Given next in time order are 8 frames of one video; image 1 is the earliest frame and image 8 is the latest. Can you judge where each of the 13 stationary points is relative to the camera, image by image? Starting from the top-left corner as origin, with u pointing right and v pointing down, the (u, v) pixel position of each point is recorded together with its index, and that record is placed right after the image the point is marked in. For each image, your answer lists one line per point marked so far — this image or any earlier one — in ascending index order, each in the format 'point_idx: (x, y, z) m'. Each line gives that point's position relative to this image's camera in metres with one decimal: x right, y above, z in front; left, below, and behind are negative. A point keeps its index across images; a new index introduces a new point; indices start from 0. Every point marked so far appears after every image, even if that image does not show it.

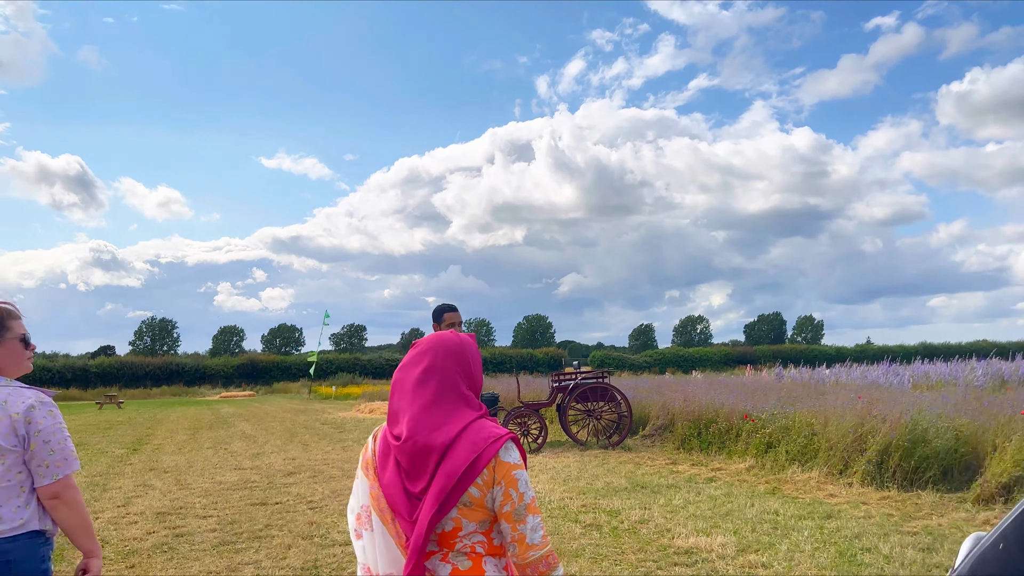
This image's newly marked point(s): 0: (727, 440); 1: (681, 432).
0: (+2.6, -1.8, +9.3) m
1: (+2.1, -1.8, +9.9) m
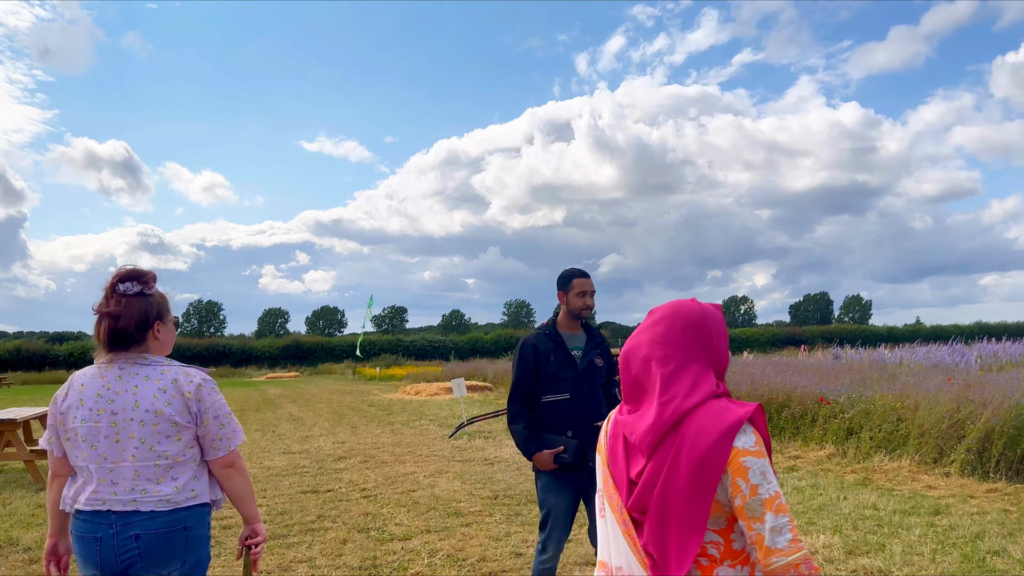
0: (+3.2, -1.5, +8.7) m
1: (+2.8, -1.5, +9.3) m
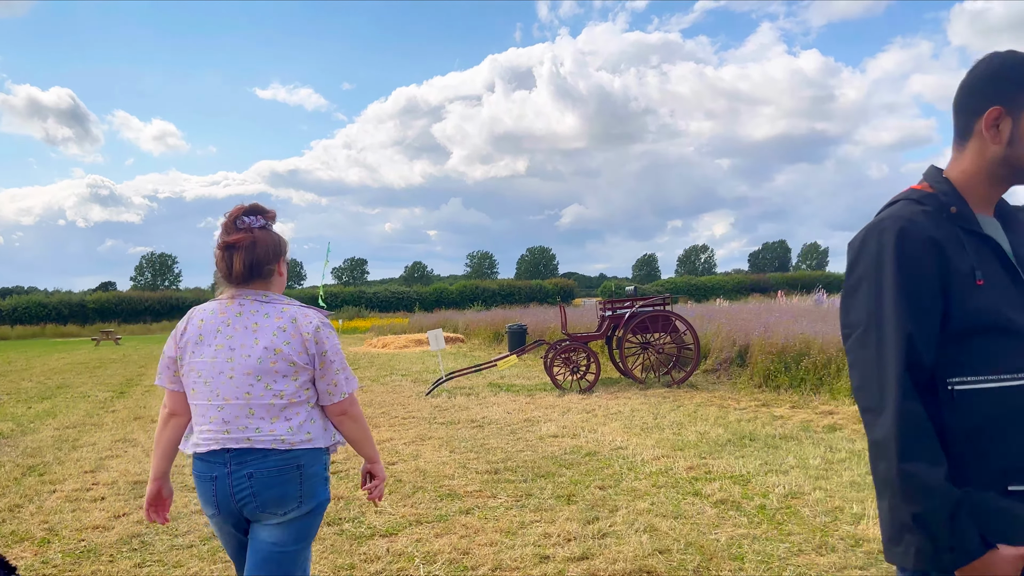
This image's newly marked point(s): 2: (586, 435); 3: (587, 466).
0: (+3.1, -0.8, +7.7) m
1: (+2.7, -0.8, +8.4) m
2: (+0.6, -1.1, +6.1) m
3: (+0.5, -1.1, +5.1) m
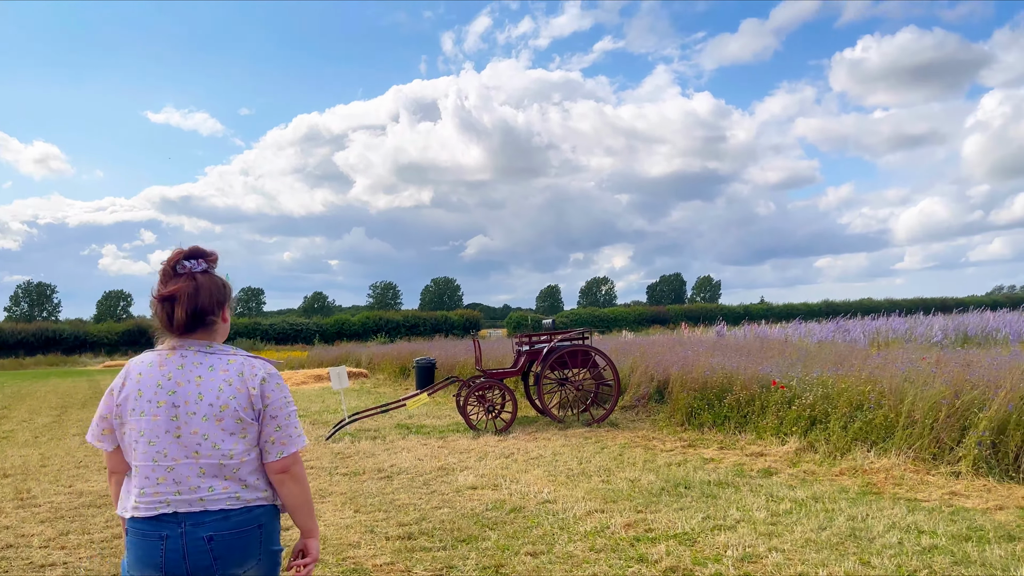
0: (+2.3, -1.2, +7.5) m
1: (+1.8, -1.2, +8.0) m
2: (0.0, -1.4, +5.5) m
3: (0.0, -1.3, +4.5) m
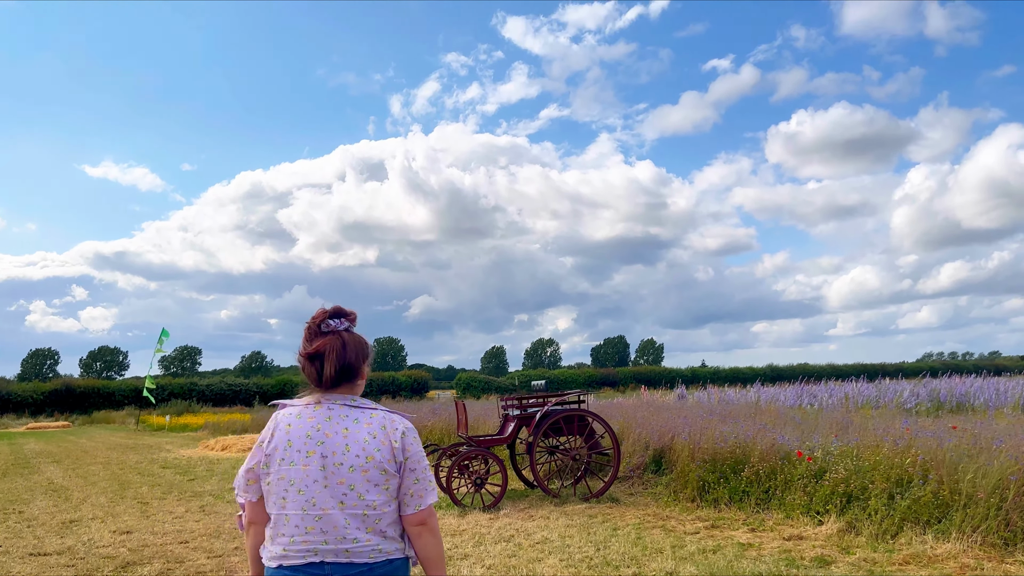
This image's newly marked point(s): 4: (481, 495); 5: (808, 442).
0: (+2.2, -1.7, +6.8) m
1: (+1.7, -1.7, +7.3) m
2: (+0.1, -1.7, +4.7) m
3: (+0.2, -1.6, +3.6) m
4: (-0.3, -2.1, +7.8) m
5: (+2.7, -1.4, +7.3) m
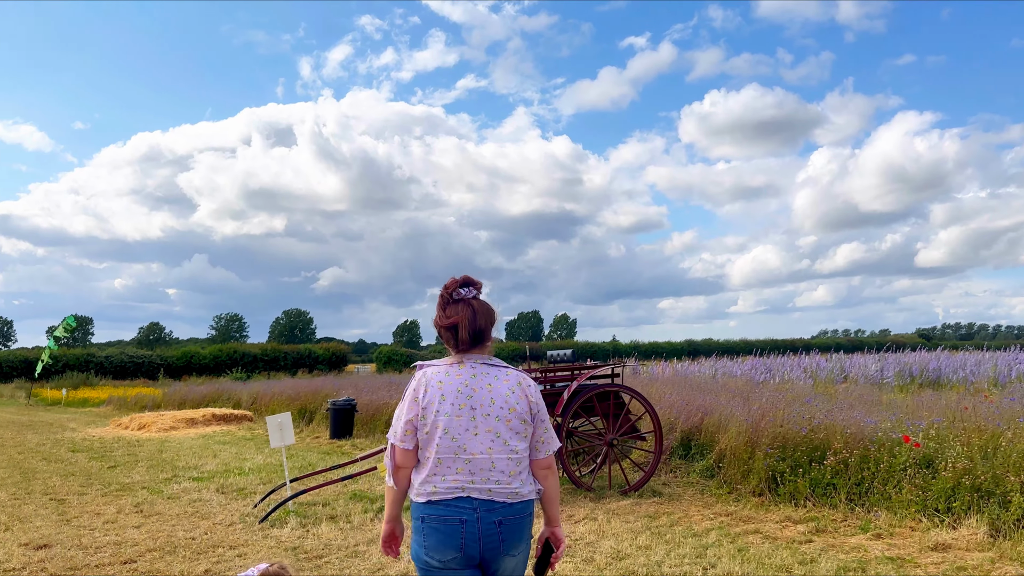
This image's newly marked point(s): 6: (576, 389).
0: (+2.5, -1.3, +5.6) m
1: (+1.9, -1.4, +6.1) m
2: (+0.6, -1.4, +3.3) m
3: (+0.8, -1.3, +2.3) m
4: (-0.1, -1.6, +6.4) m
5: (+3.0, -1.1, +6.2) m
6: (+0.5, -0.8, +6.5) m
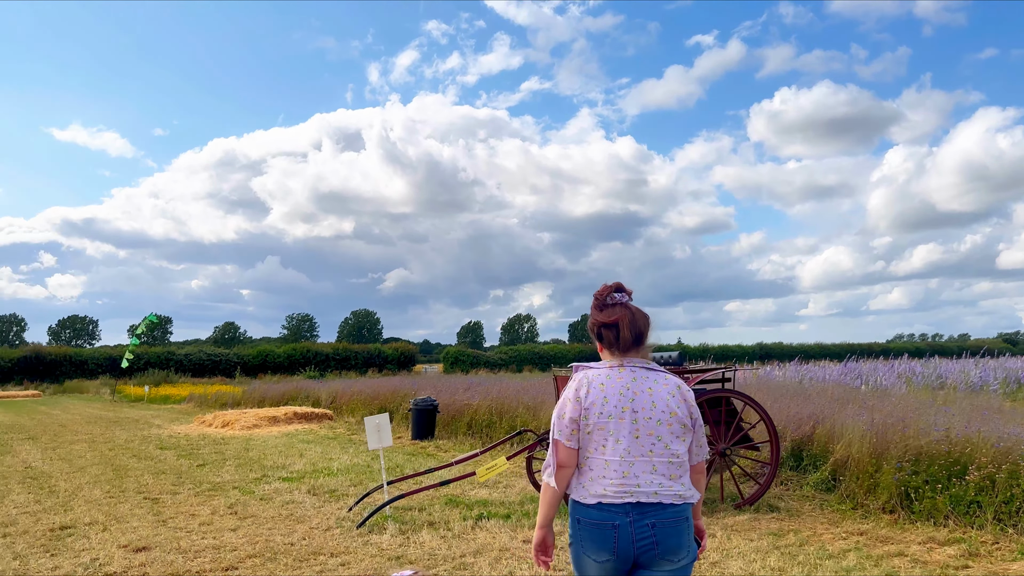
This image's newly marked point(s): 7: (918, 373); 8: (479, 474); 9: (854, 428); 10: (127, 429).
0: (+3.2, -1.3, +5.1) m
1: (+2.7, -1.4, +5.6) m
2: (+1.2, -1.4, +2.9) m
3: (+1.3, -1.3, +1.9) m
4: (+0.7, -1.6, +6.1) m
5: (+3.7, -1.0, +5.6) m
6: (+1.3, -0.8, +6.1) m
7: (+9.1, -1.9, +17.7) m
8: (-0.3, -1.5, +6.4) m
9: (+2.8, -1.2, +6.5) m
10: (-6.7, -2.5, +13.7) m
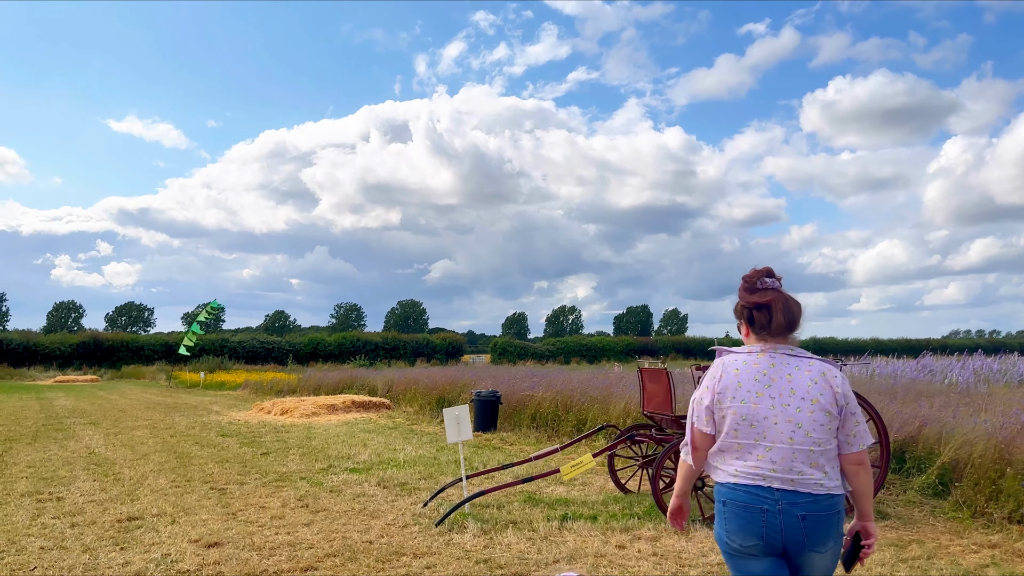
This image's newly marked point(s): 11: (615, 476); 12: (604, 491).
0: (+3.8, -1.3, +4.5) m
1: (+3.3, -1.3, +5.0) m
2: (+1.6, -1.3, +2.5) m
3: (+1.7, -1.3, +1.4) m
4: (+1.3, -1.5, +5.6) m
5: (+4.3, -1.0, +5.0) m
6: (+1.9, -0.7, +5.6) m
7: (+10.4, -1.8, +16.8) m
8: (+0.3, -1.4, +6.0) m
9: (+3.4, -1.1, +6.0) m
10: (-5.7, -2.2, +13.7) m
11: (+0.8, -1.5, +6.1) m
12: (+0.7, -1.6, +6.2) m
